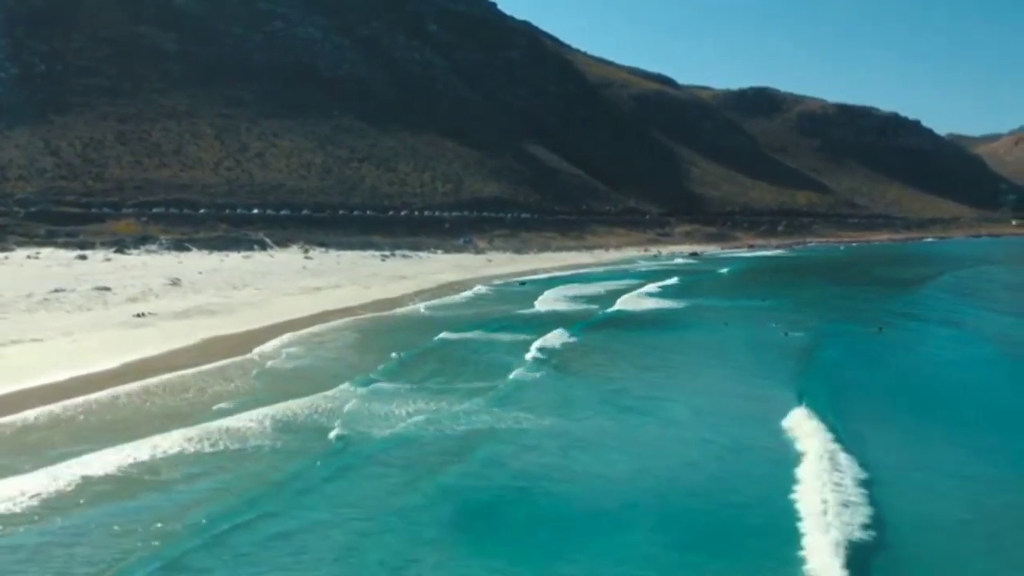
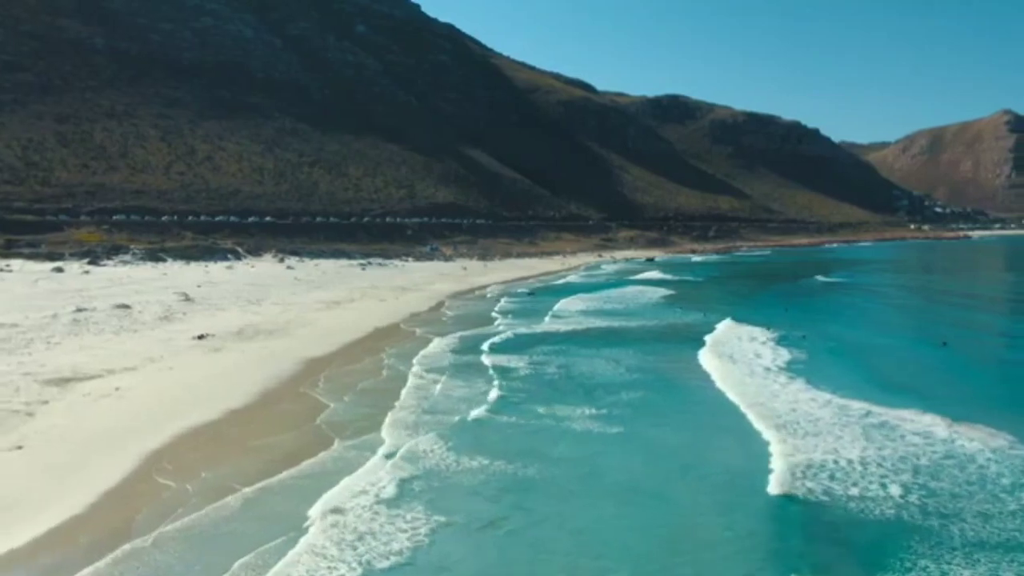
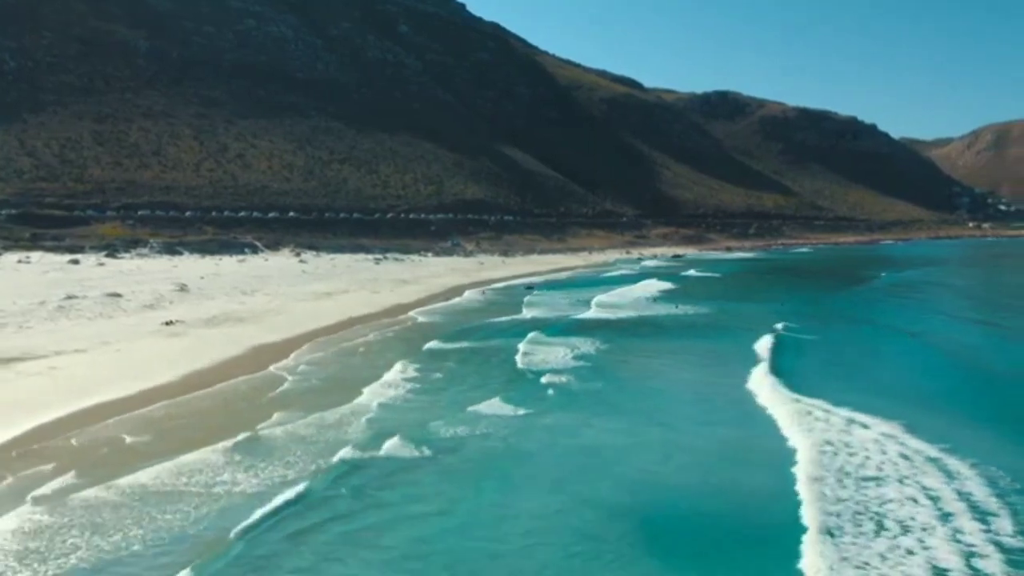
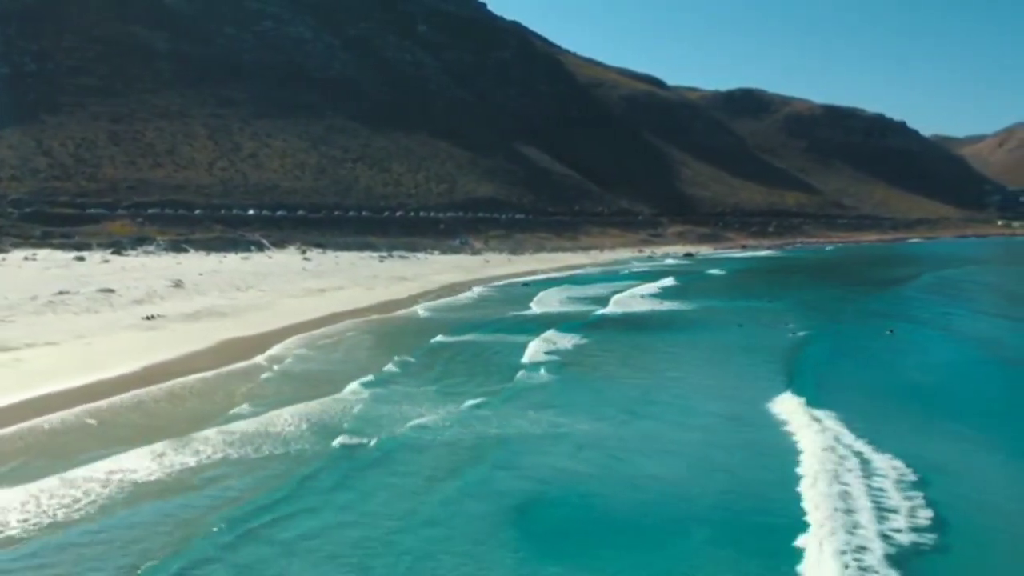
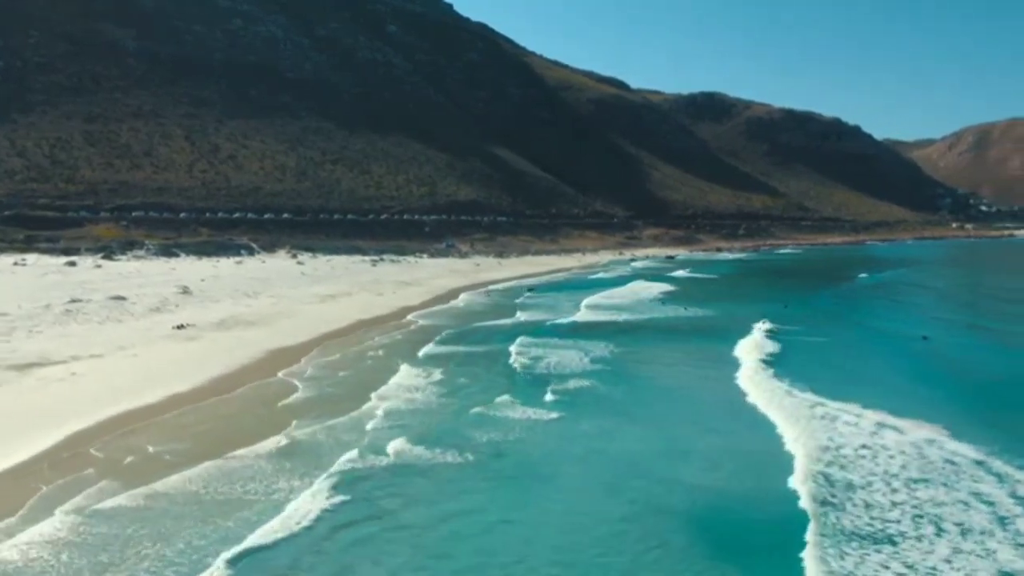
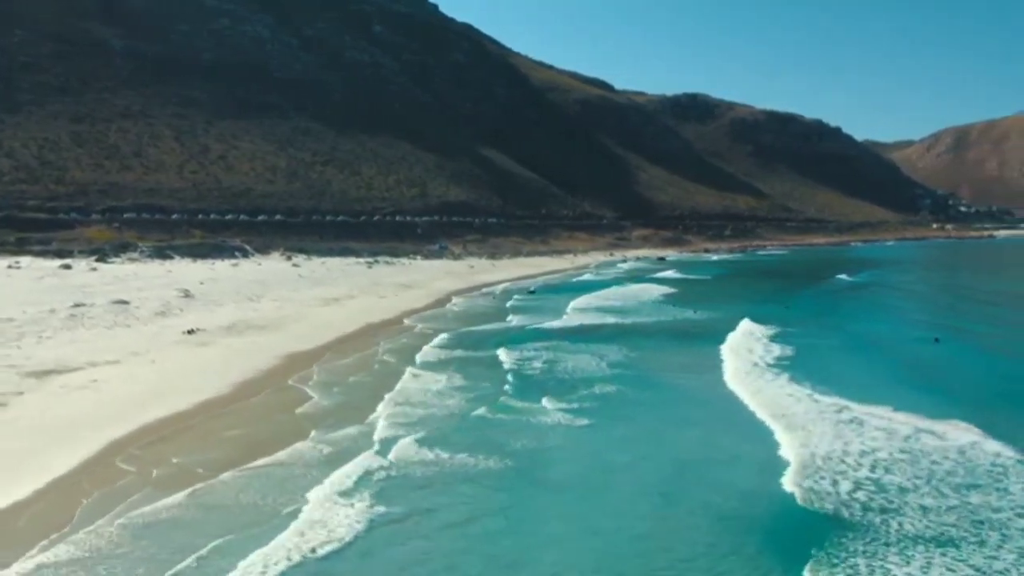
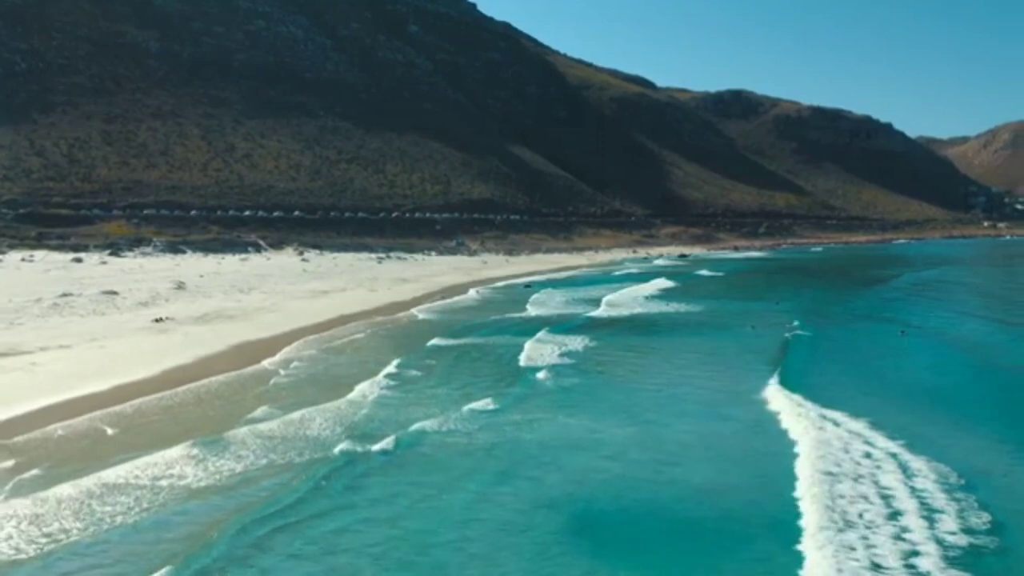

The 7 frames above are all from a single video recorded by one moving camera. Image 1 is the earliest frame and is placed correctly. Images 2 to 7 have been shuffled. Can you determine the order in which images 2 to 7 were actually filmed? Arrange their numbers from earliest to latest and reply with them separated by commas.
4, 7, 3, 5, 6, 2
